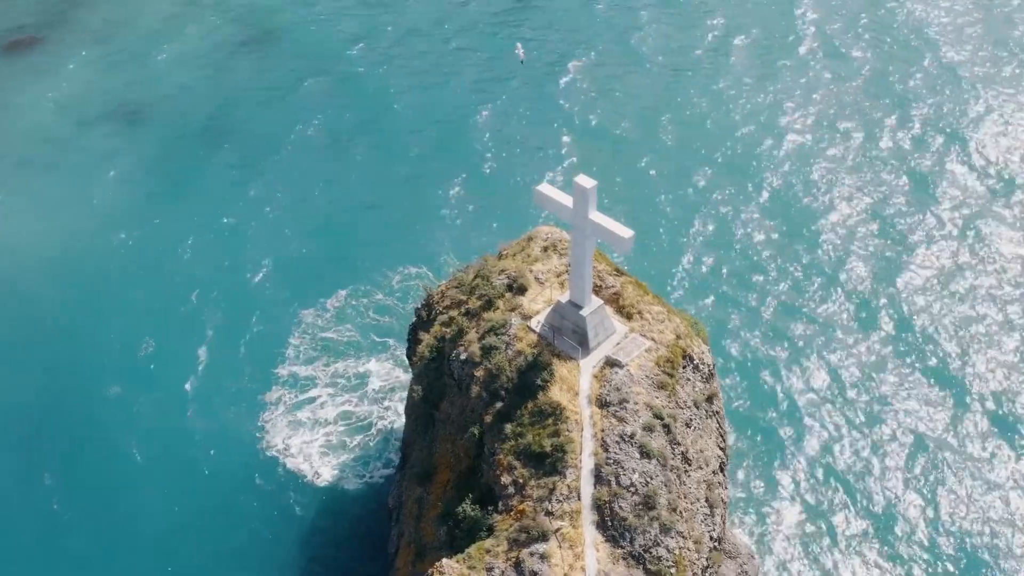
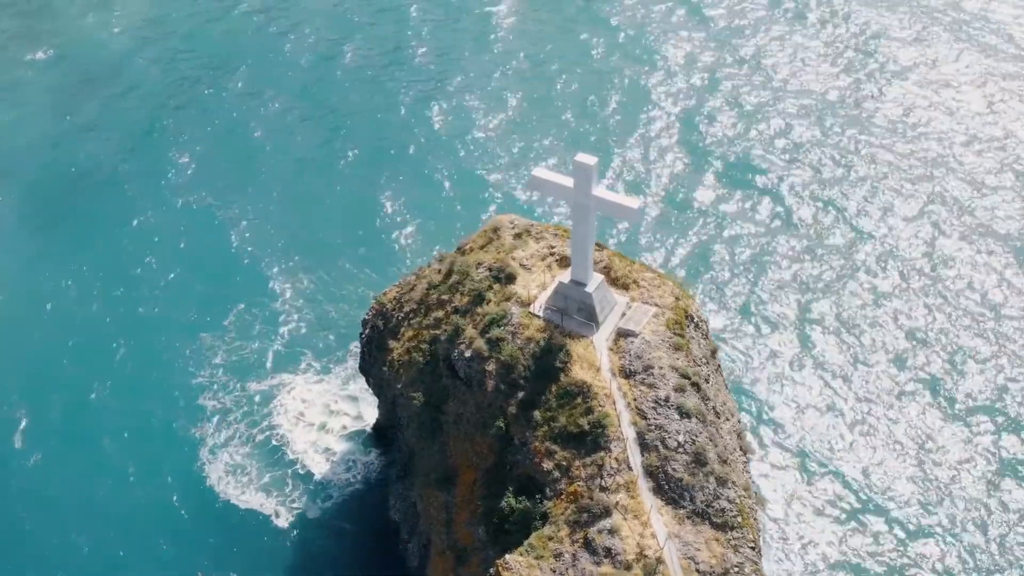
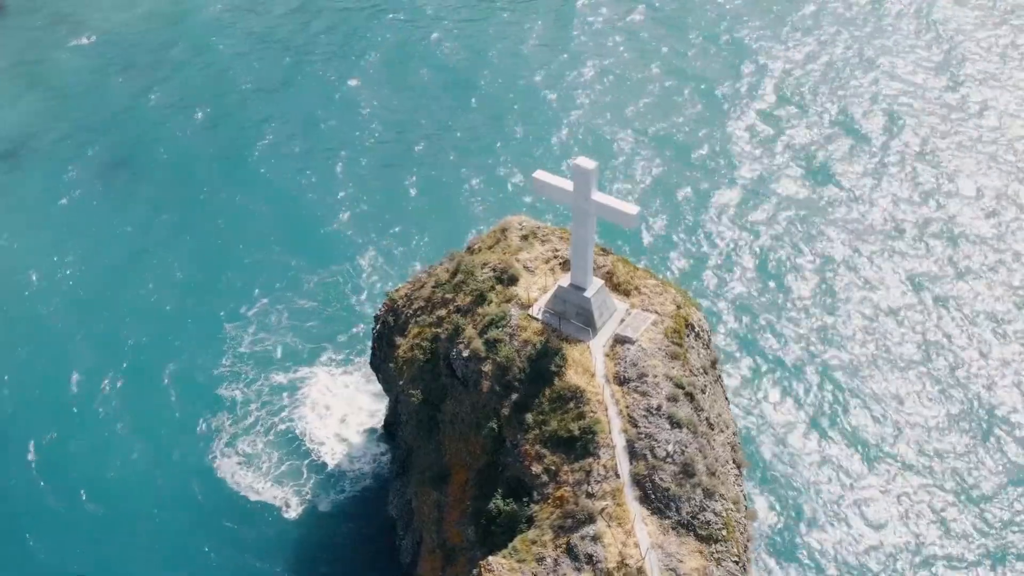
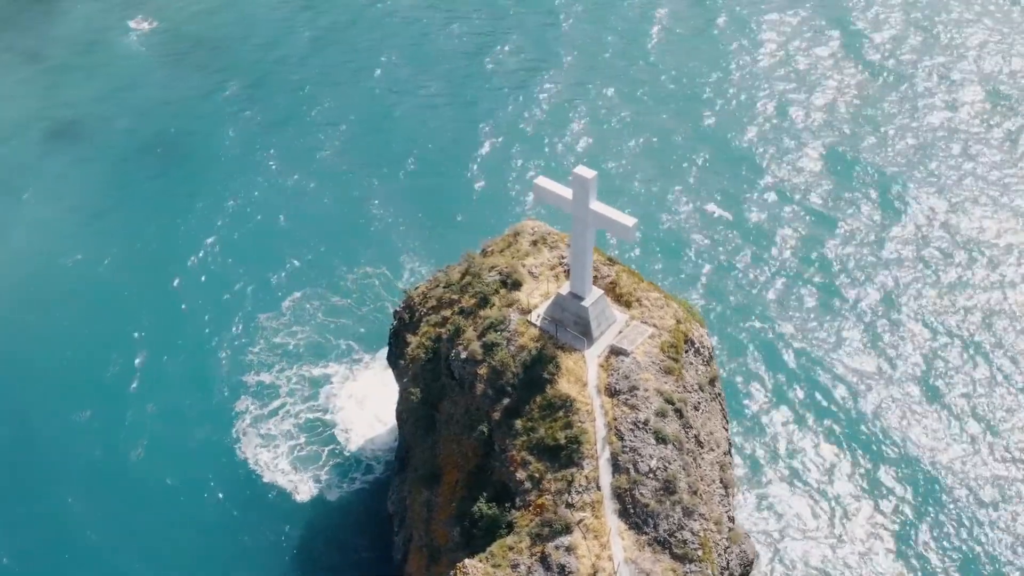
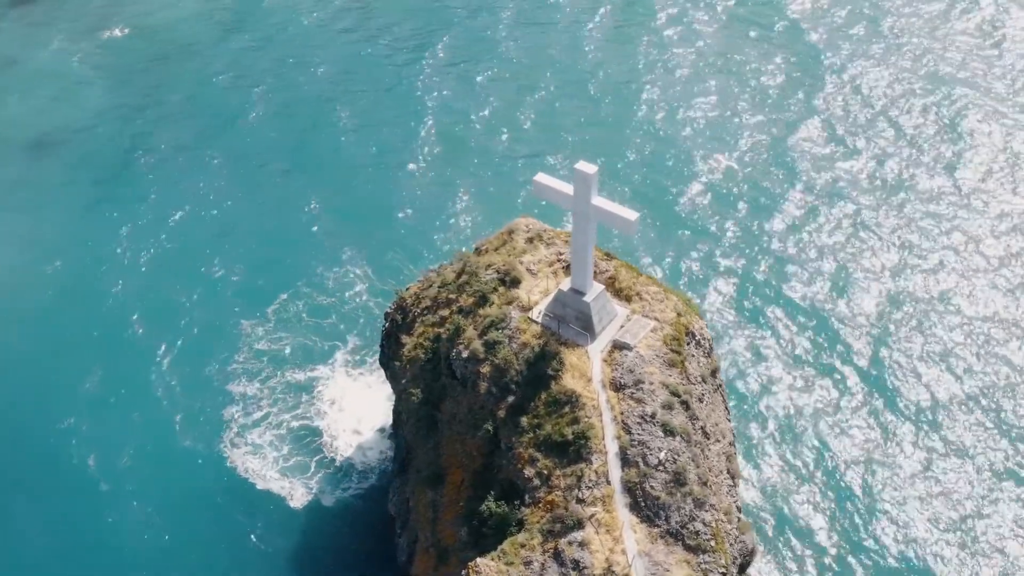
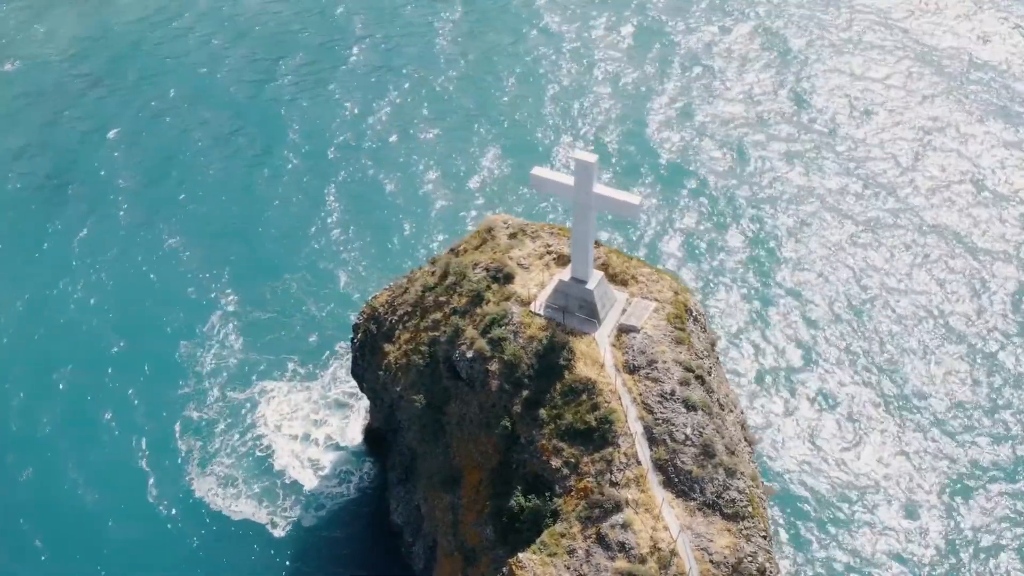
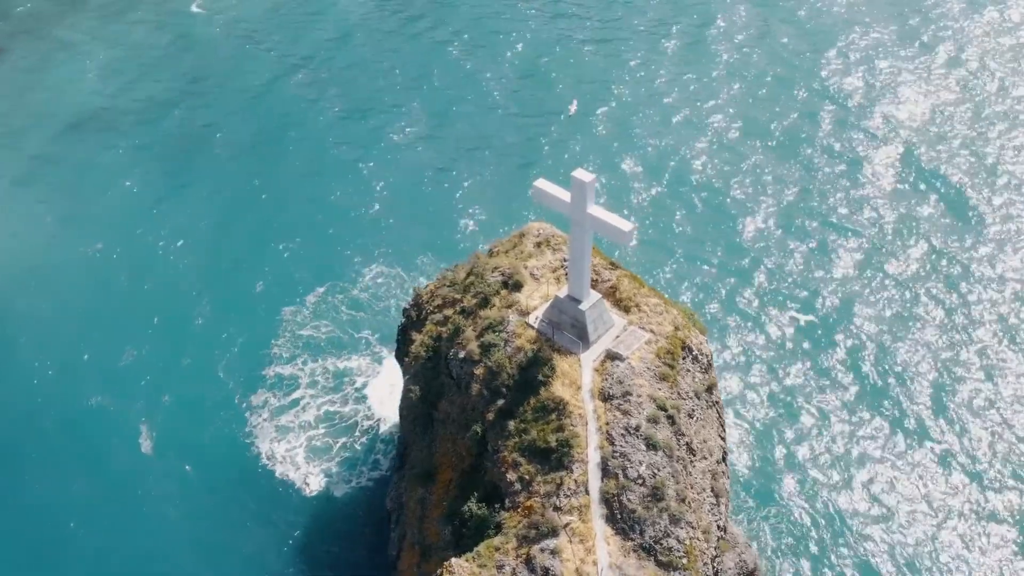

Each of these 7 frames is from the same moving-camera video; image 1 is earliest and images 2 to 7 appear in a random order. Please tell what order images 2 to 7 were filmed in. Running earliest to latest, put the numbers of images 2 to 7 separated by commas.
7, 4, 5, 3, 2, 6
